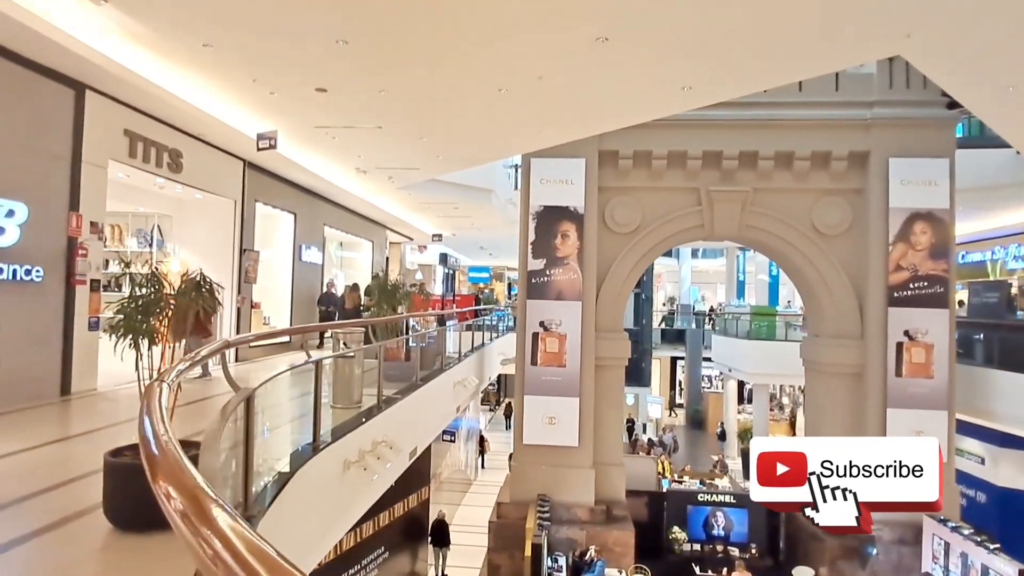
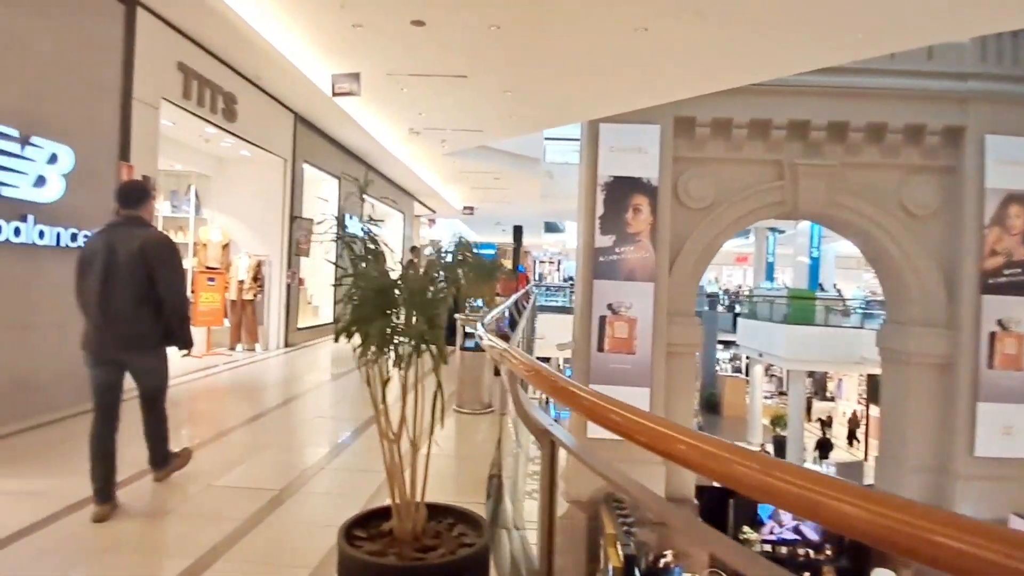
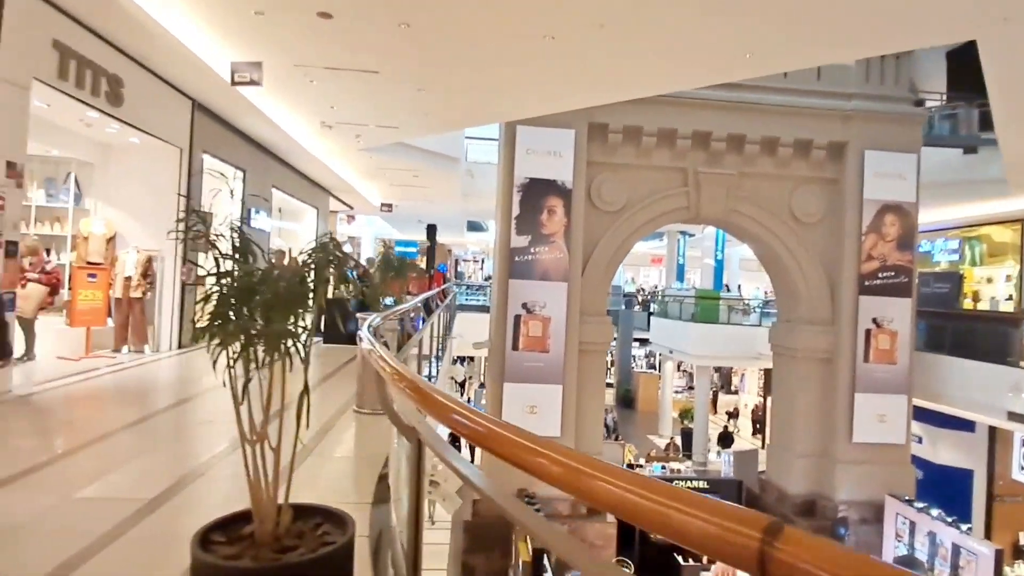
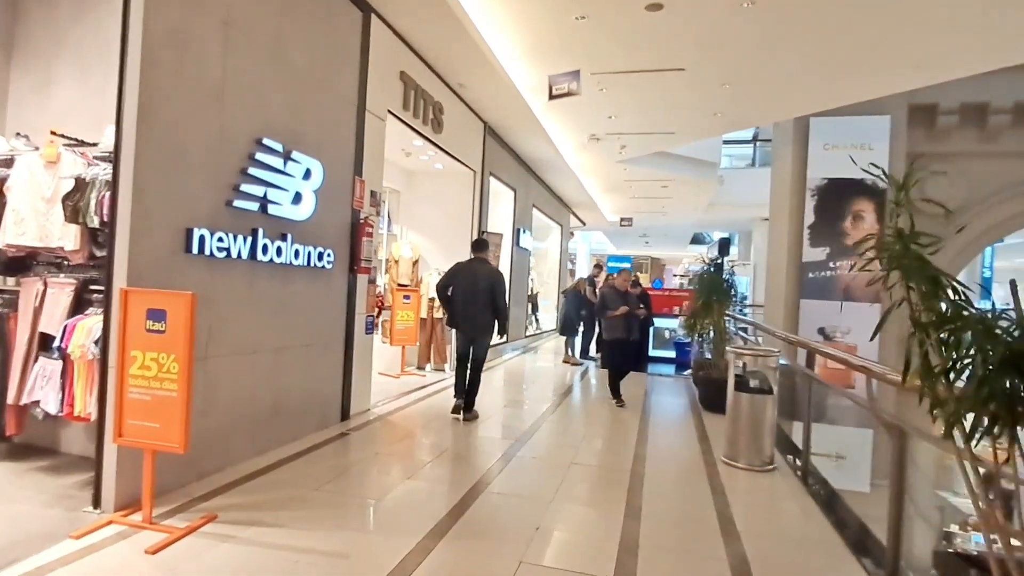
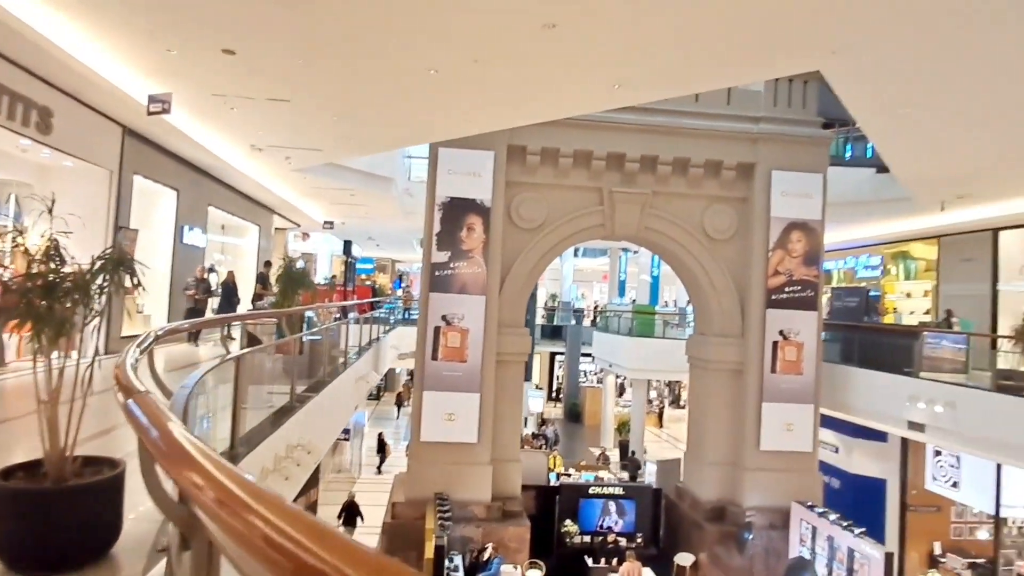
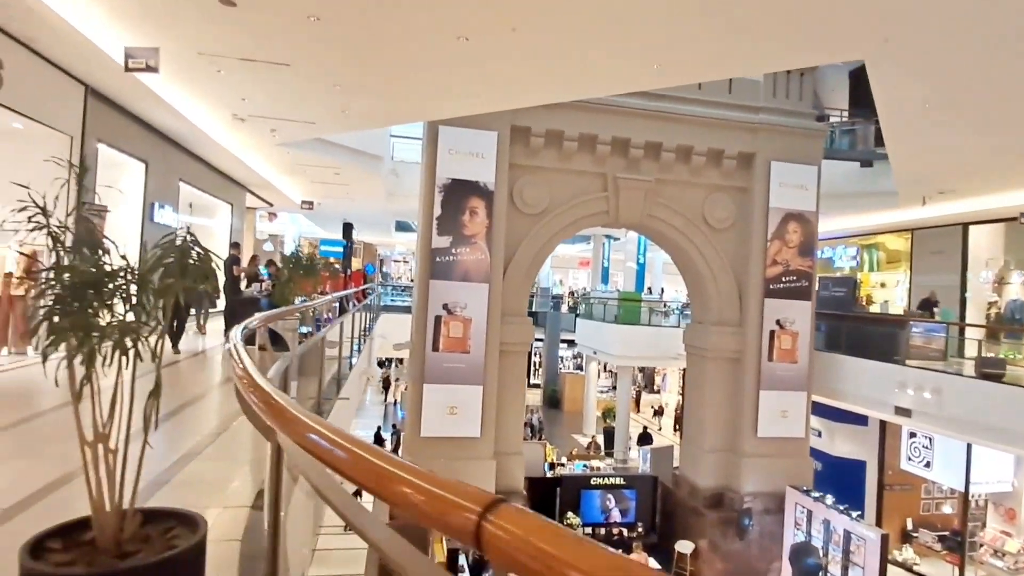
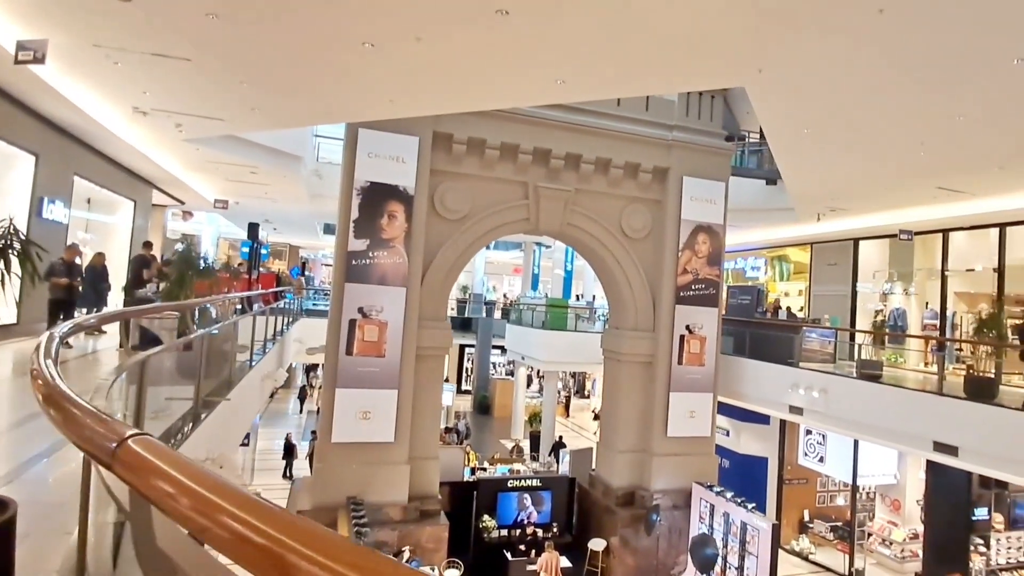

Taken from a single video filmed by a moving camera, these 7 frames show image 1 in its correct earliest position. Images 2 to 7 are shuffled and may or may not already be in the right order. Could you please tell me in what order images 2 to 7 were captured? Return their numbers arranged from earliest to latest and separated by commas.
5, 7, 6, 3, 2, 4
